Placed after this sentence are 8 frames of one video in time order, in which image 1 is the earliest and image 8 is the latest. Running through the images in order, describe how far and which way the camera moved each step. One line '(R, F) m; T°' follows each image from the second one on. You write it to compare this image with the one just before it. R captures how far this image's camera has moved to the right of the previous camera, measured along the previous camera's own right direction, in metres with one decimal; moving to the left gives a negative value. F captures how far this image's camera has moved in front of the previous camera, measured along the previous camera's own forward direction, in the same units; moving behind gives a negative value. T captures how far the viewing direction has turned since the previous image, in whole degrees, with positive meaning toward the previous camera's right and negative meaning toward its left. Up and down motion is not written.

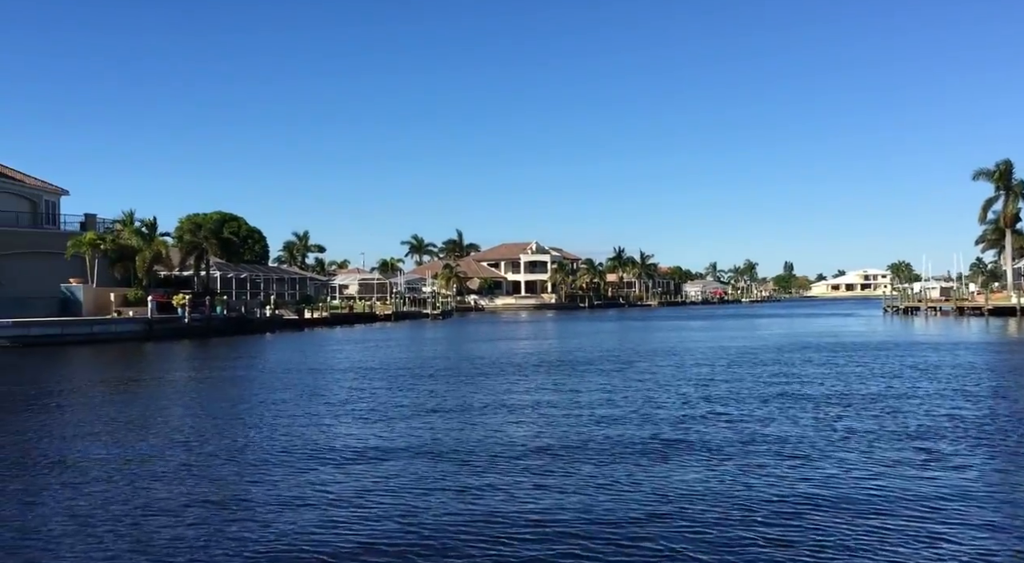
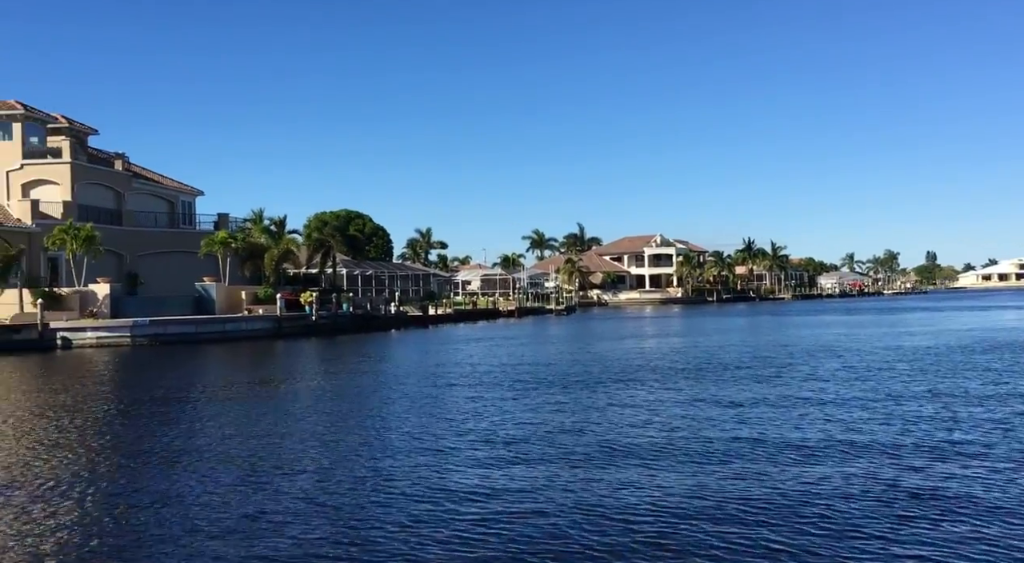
(-0.2, +0.7) m; -7°
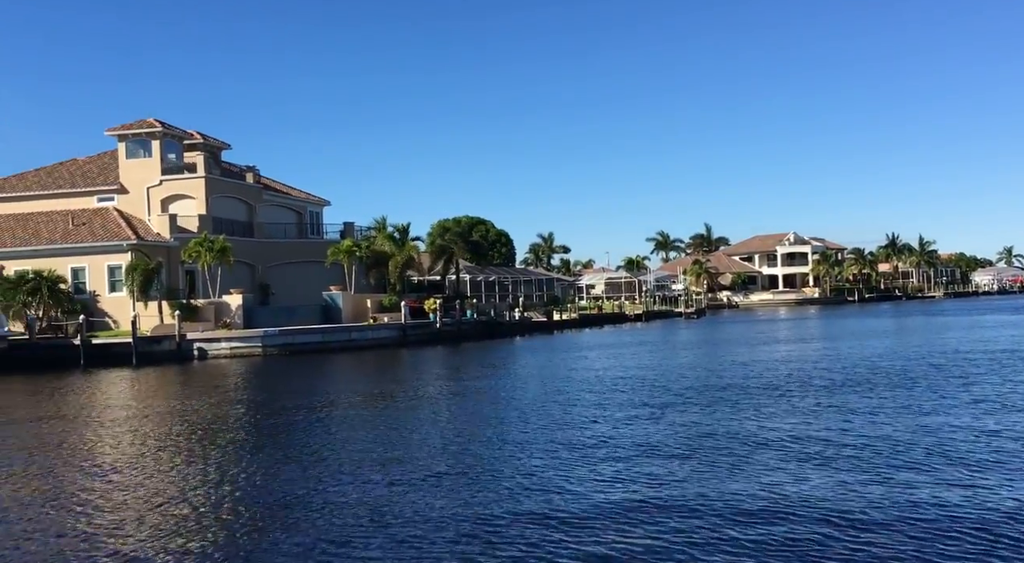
(-0.1, +0.8) m; -7°
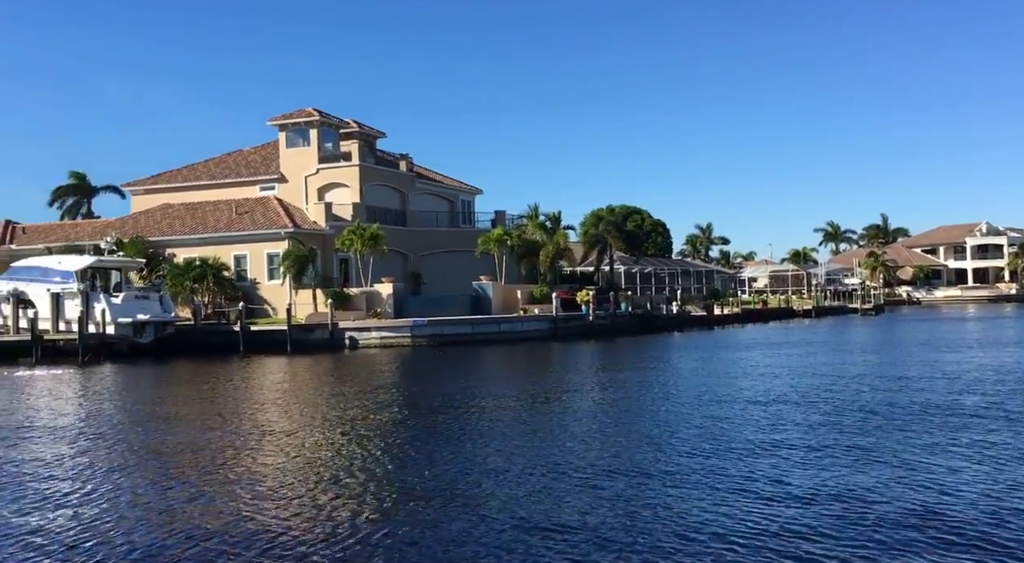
(0.0, +1.7) m; -9°
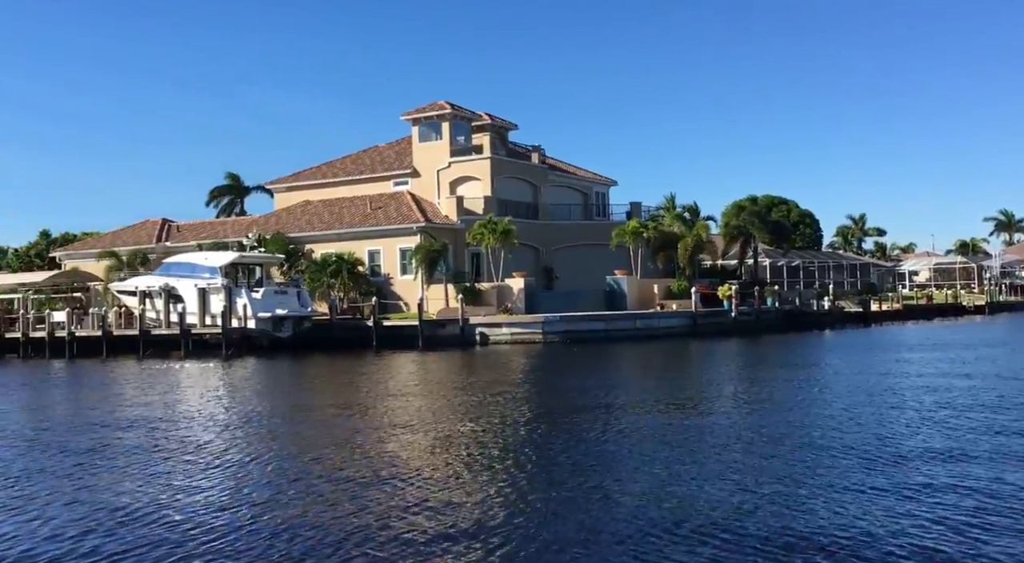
(+0.1, +1.5) m; -8°
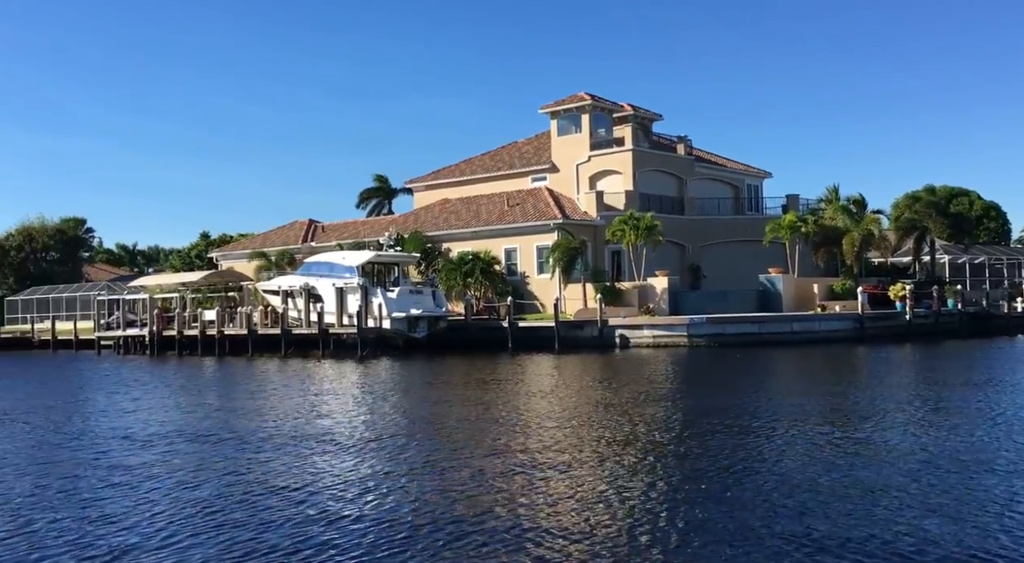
(+0.1, +2.3) m; -8°
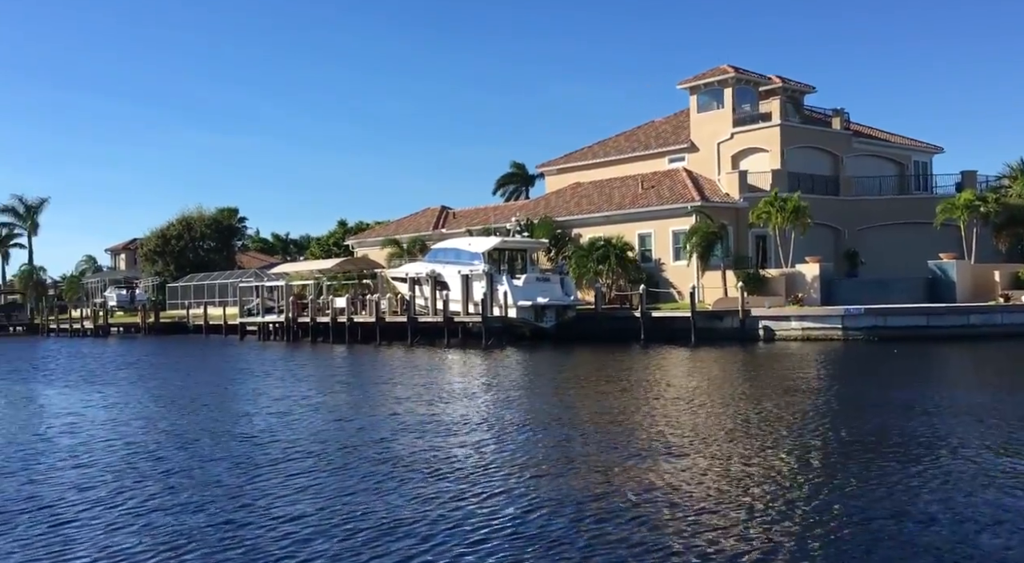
(+0.3, +2.7) m; -8°
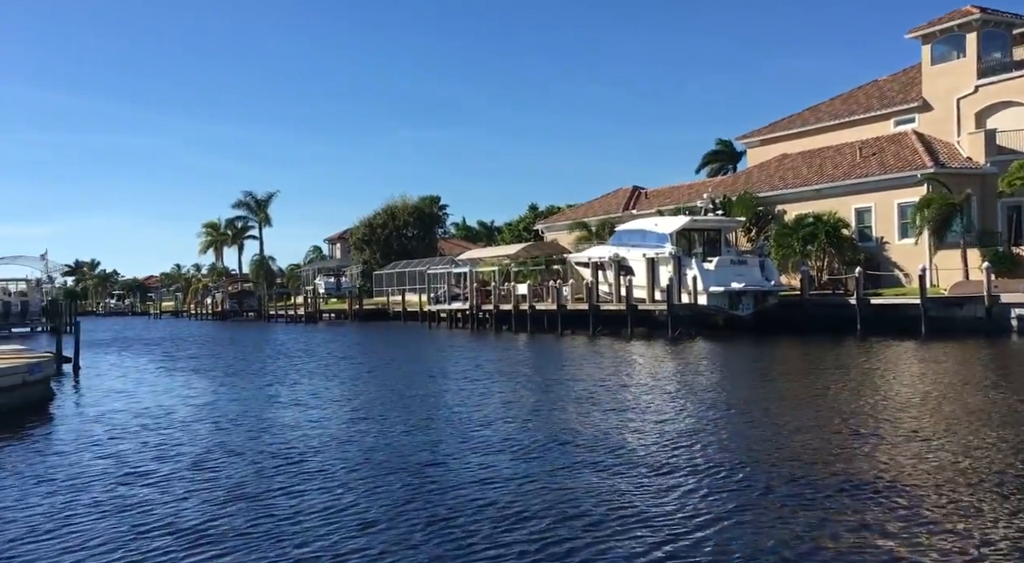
(+0.5, +4.5) m; -12°
